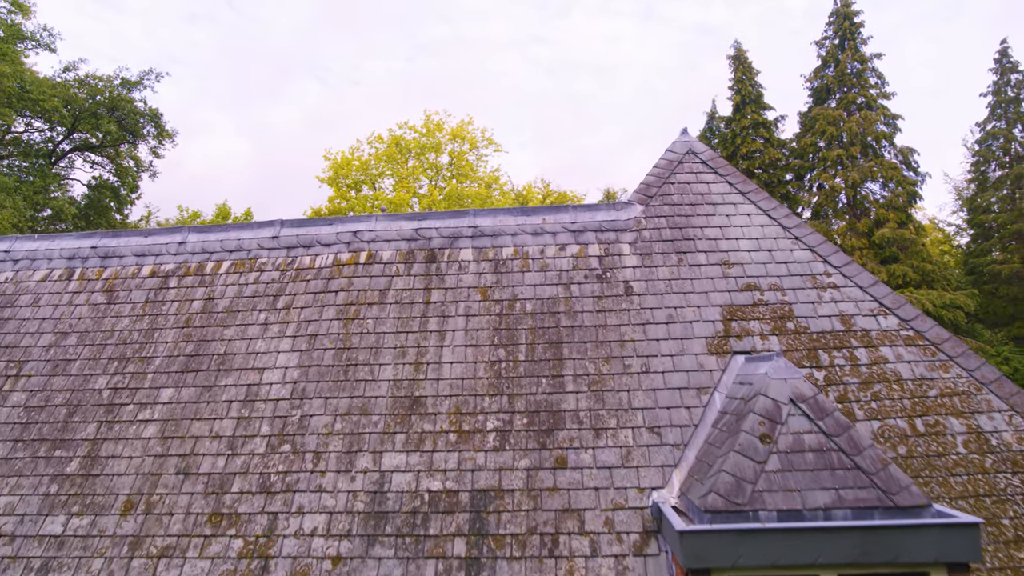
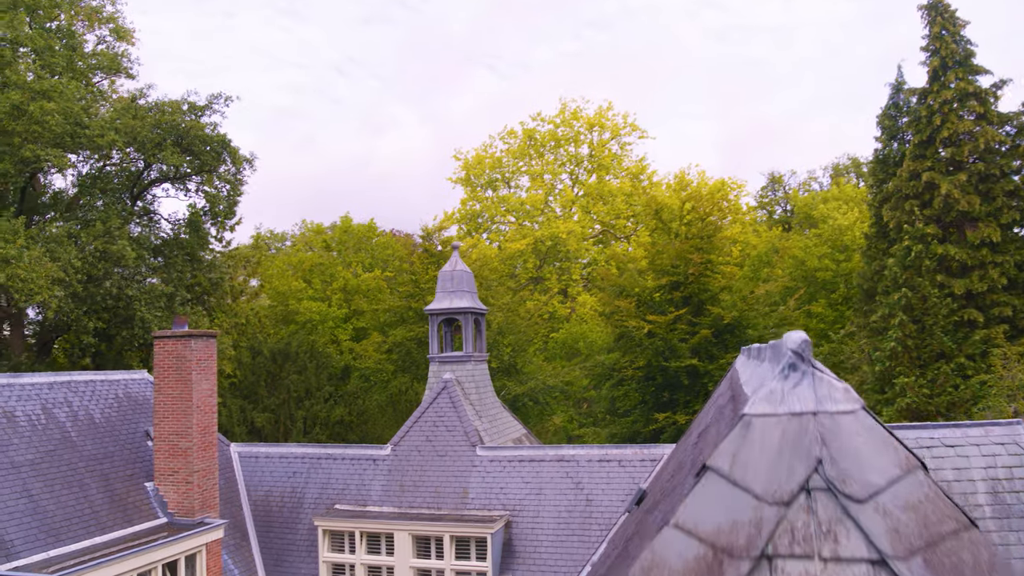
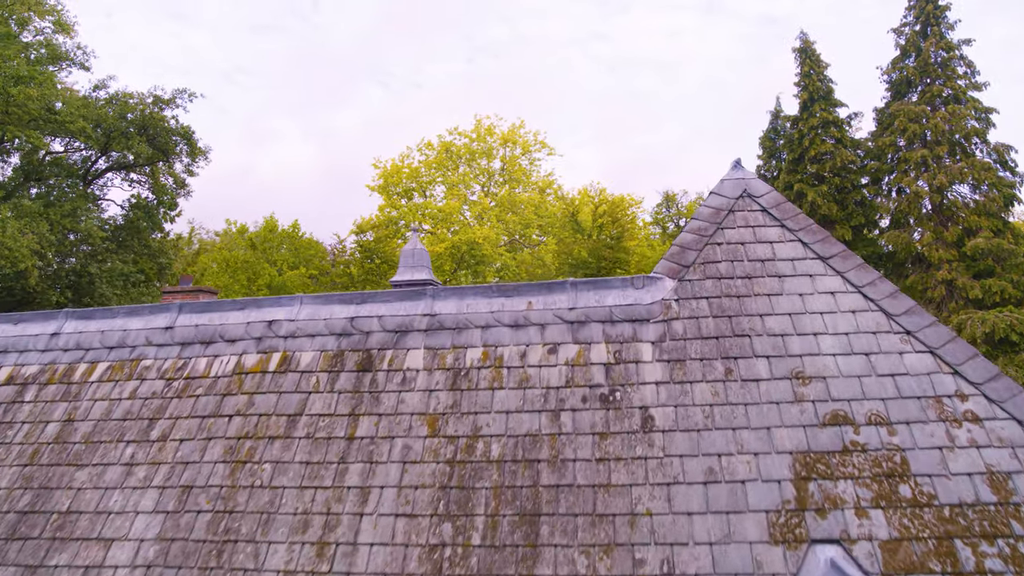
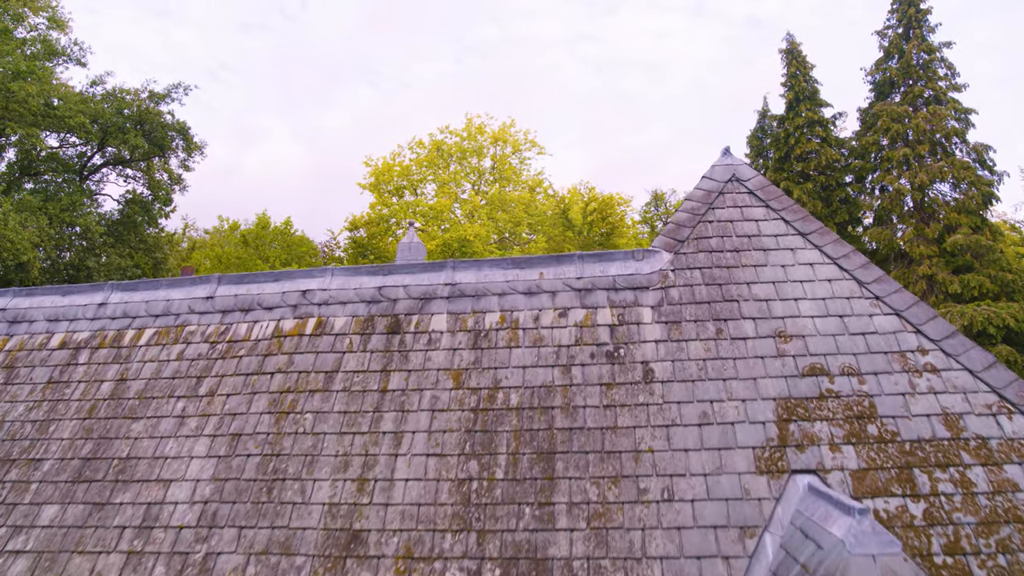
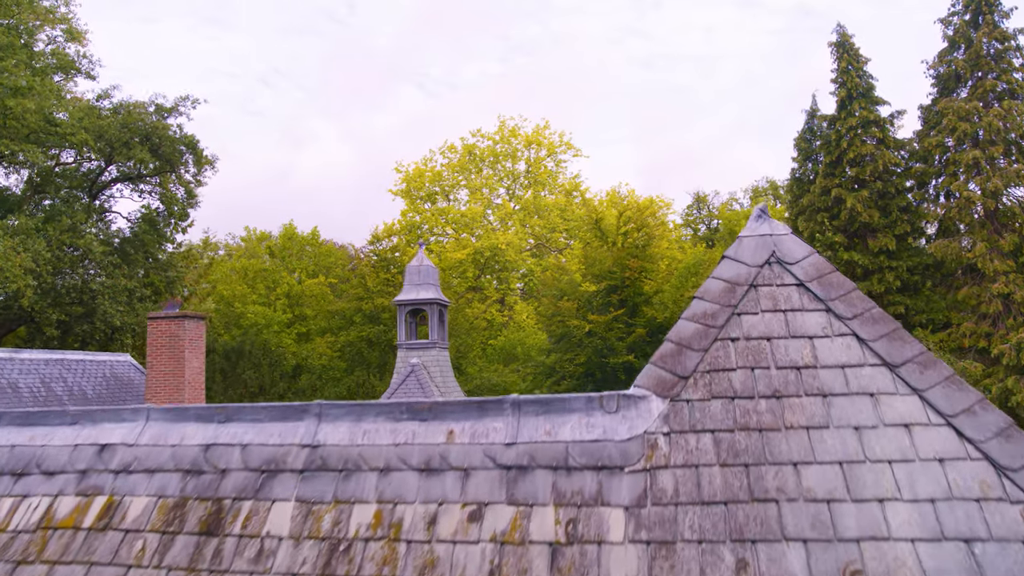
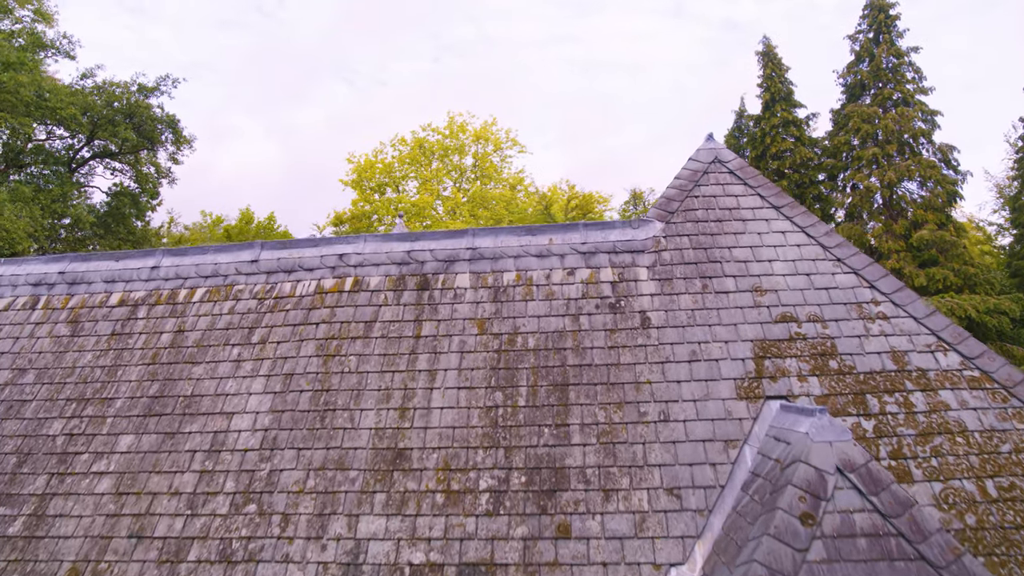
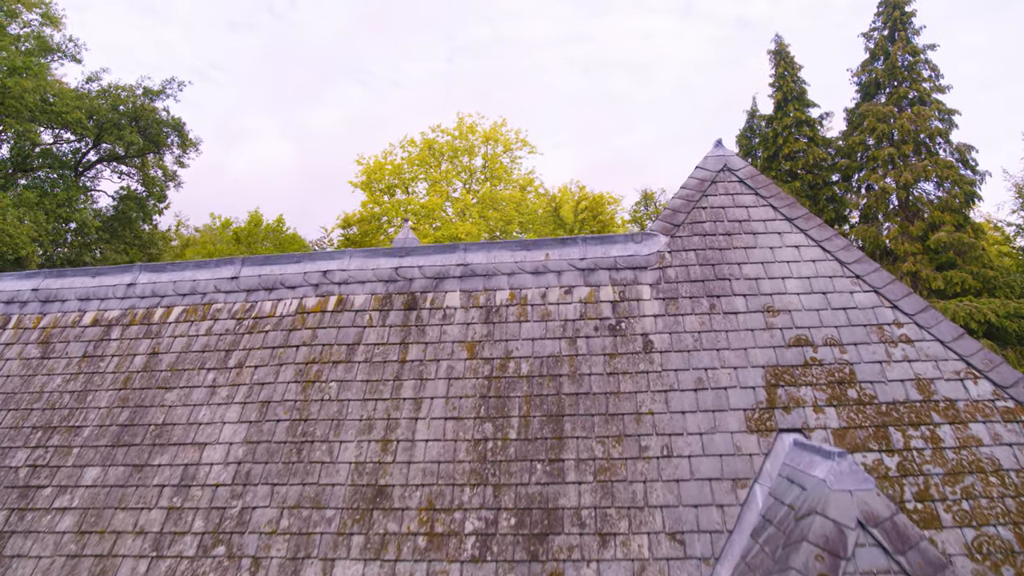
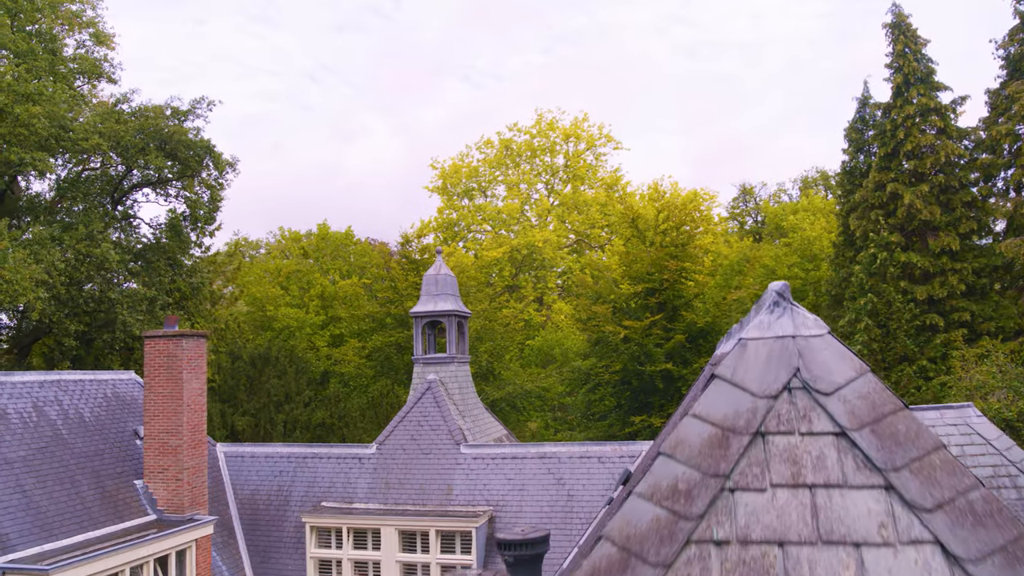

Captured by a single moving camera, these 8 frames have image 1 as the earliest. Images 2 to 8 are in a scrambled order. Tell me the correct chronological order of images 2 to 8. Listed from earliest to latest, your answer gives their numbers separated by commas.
6, 7, 4, 3, 5, 8, 2
